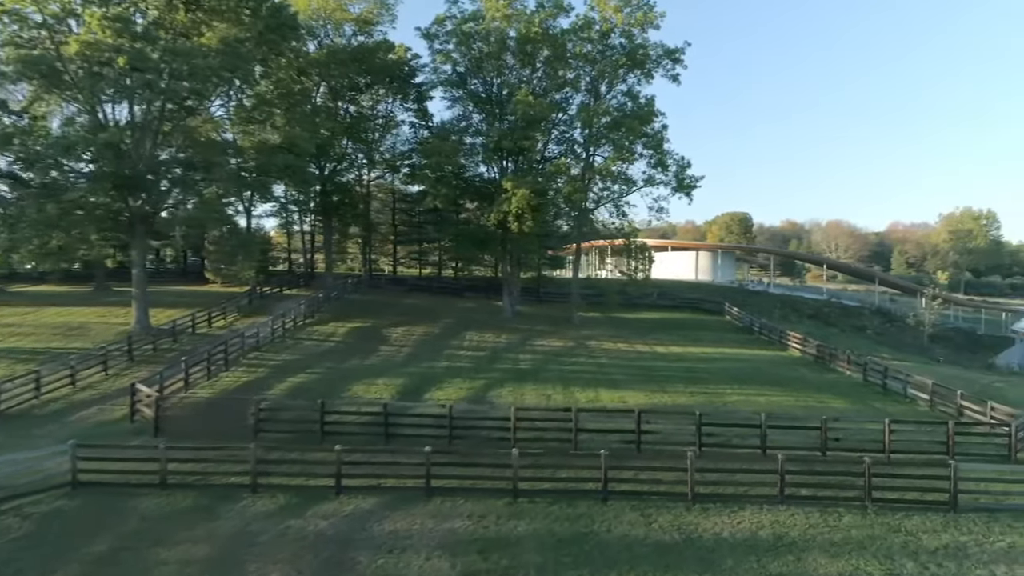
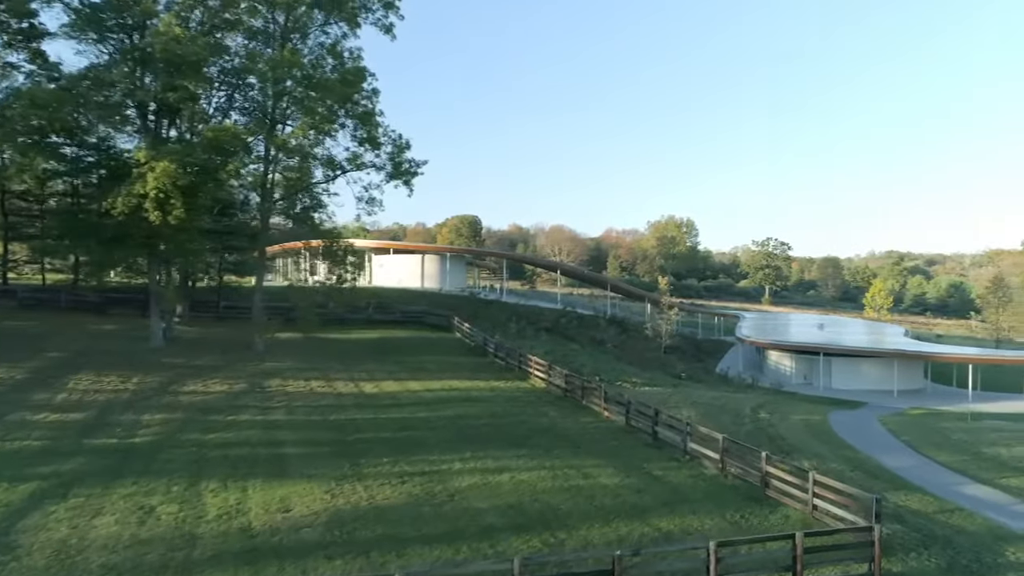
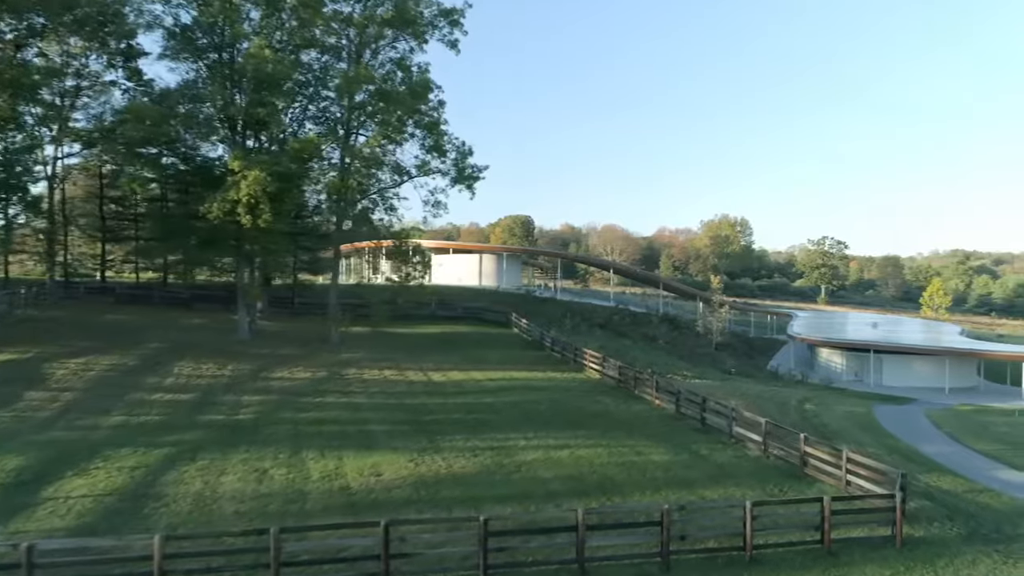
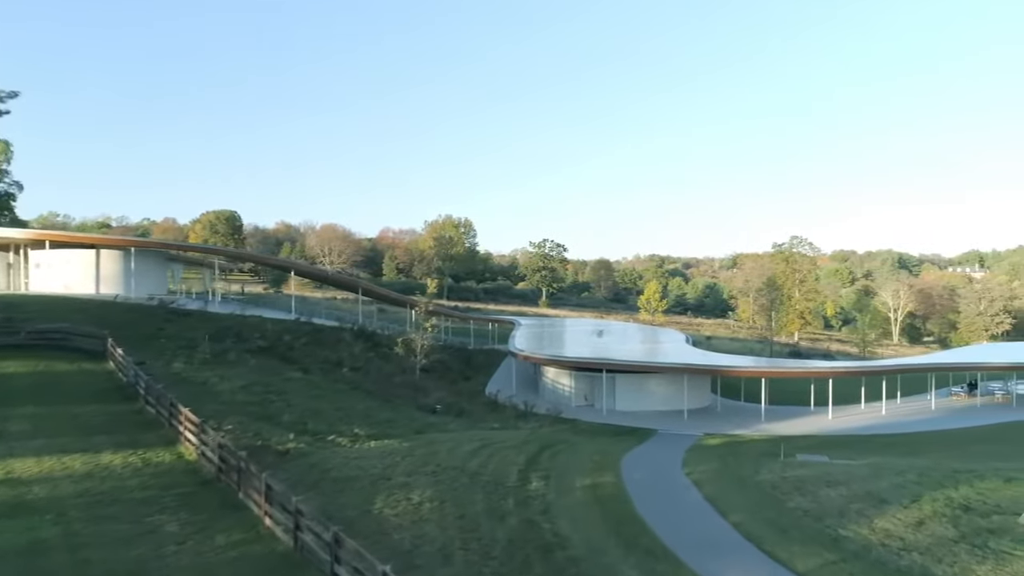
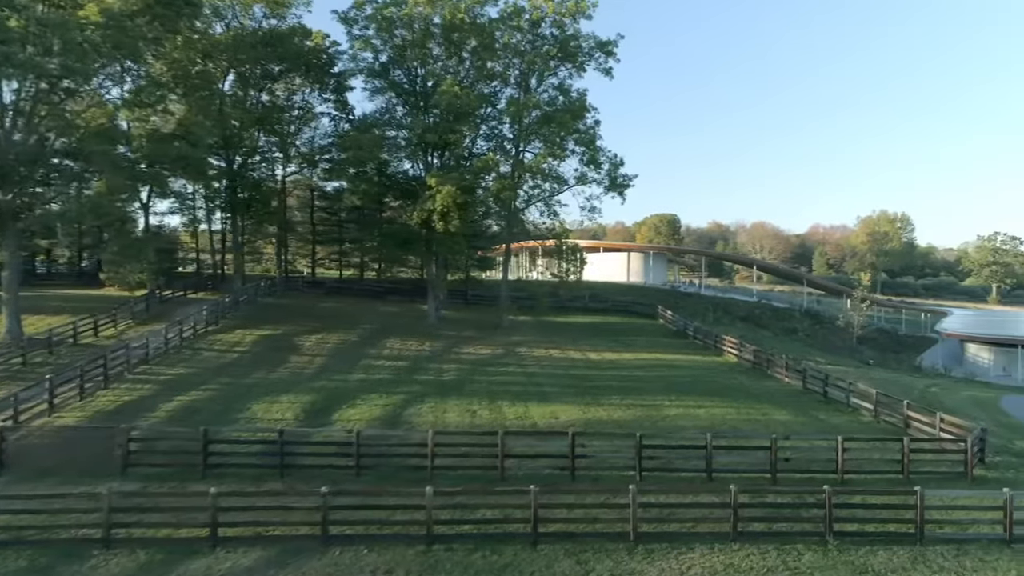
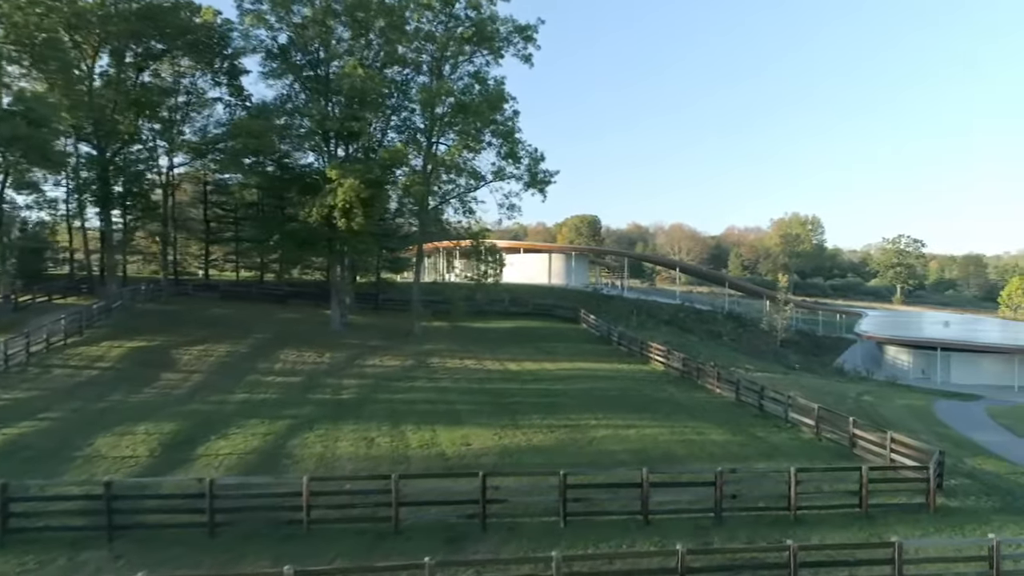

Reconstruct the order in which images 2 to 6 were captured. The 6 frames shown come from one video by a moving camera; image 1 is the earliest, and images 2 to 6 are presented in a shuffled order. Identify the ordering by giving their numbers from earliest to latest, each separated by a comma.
5, 6, 3, 2, 4
